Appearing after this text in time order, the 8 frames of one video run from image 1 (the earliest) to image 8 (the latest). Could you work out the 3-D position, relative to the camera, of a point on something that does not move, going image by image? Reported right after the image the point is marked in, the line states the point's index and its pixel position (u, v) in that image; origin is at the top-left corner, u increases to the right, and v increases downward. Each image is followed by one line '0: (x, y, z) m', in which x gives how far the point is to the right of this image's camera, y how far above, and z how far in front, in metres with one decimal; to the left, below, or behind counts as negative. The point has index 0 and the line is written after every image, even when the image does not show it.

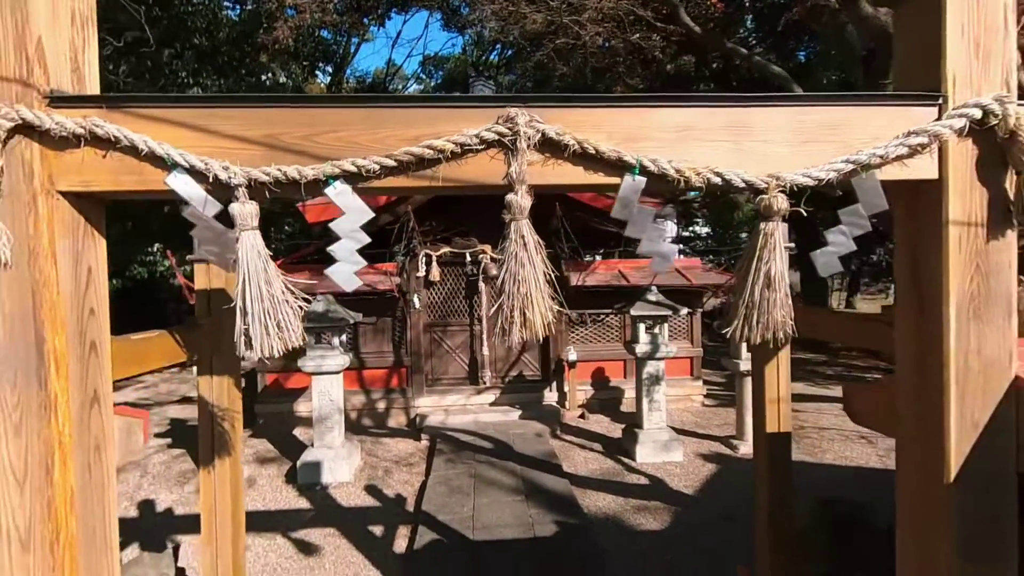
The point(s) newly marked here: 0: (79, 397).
0: (-1.2, -0.3, +1.3) m
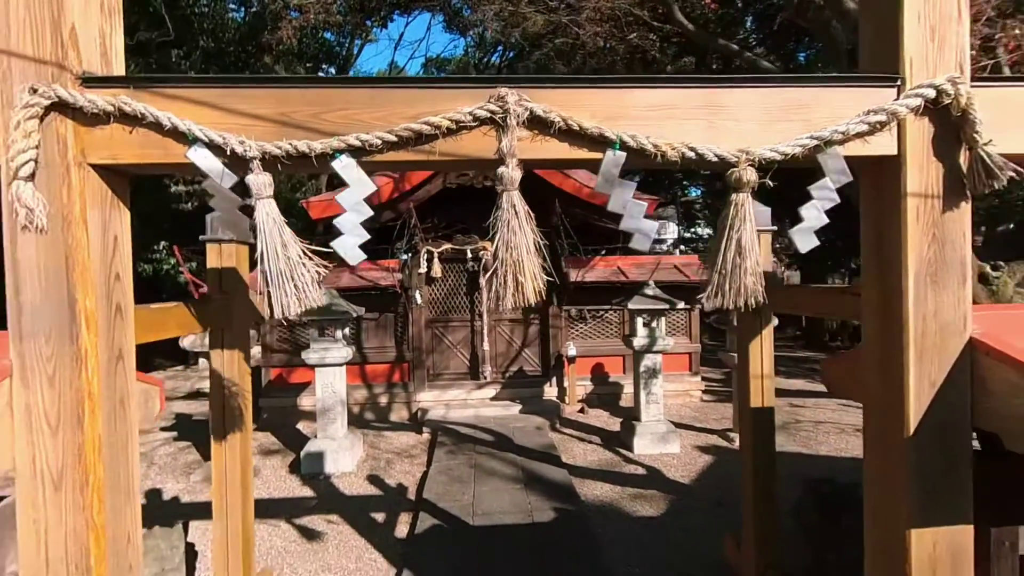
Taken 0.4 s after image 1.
0: (-1.2, -0.2, +1.4) m
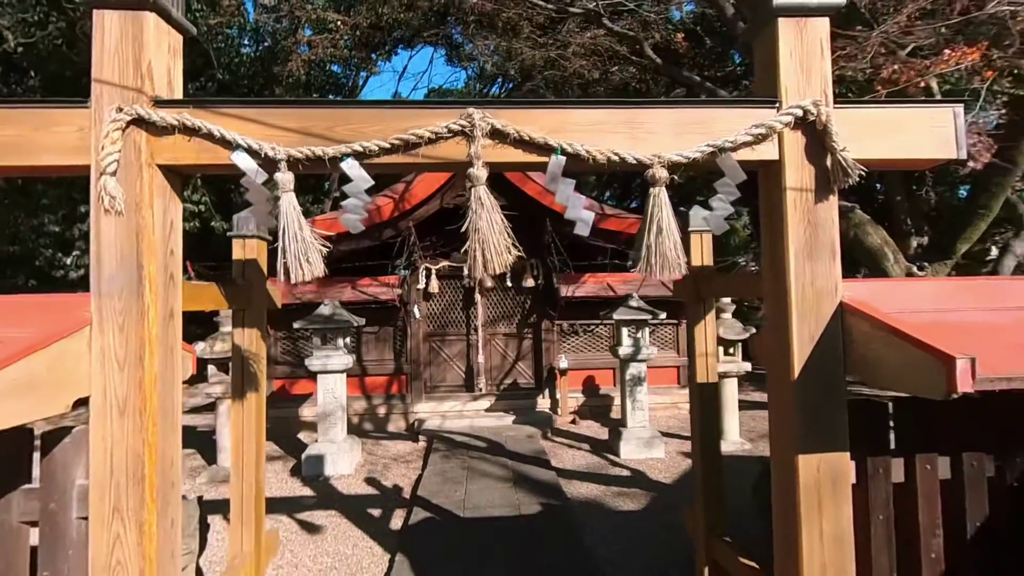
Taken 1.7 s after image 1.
0: (-1.3, -0.1, +1.8) m
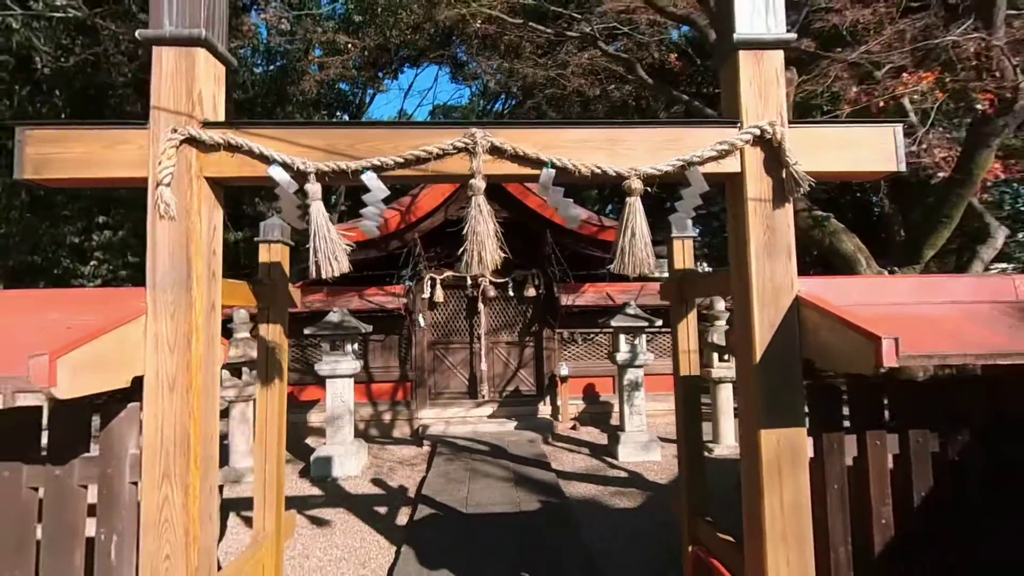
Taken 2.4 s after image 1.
0: (-1.3, -0.1, +2.1) m
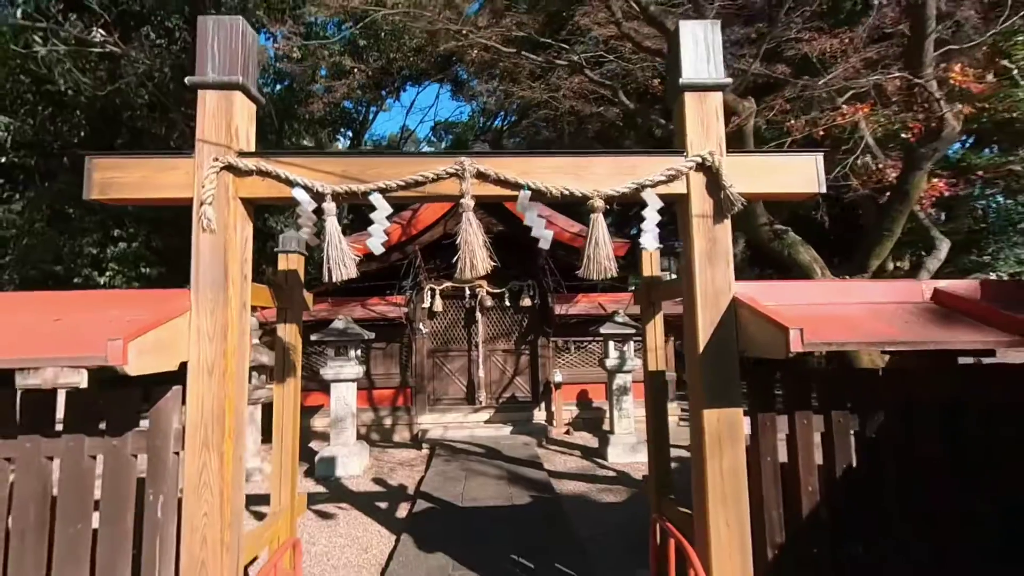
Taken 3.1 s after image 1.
0: (-1.4, -0.1, +2.5) m
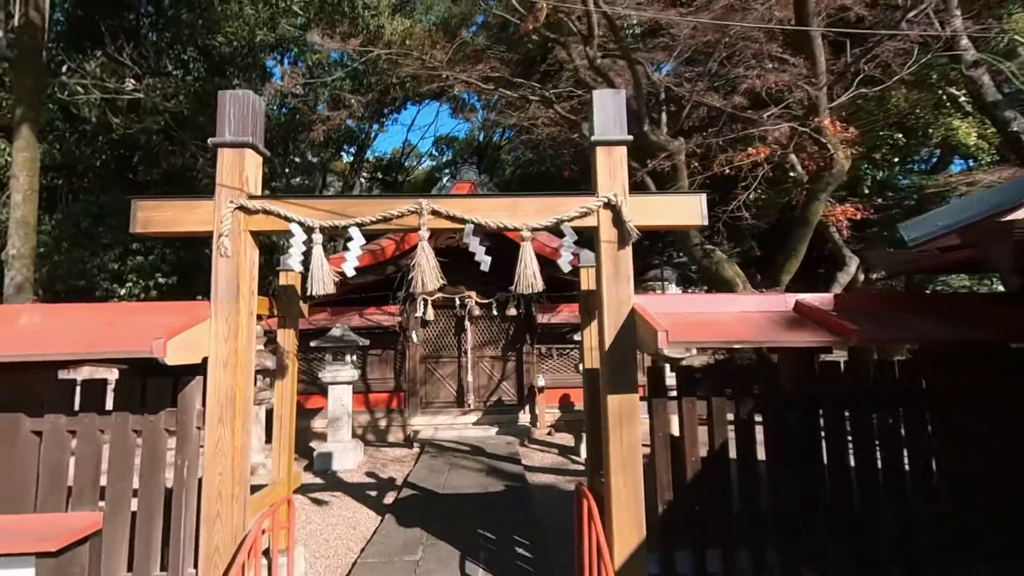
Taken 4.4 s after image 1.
0: (-1.8, -0.2, +3.2) m
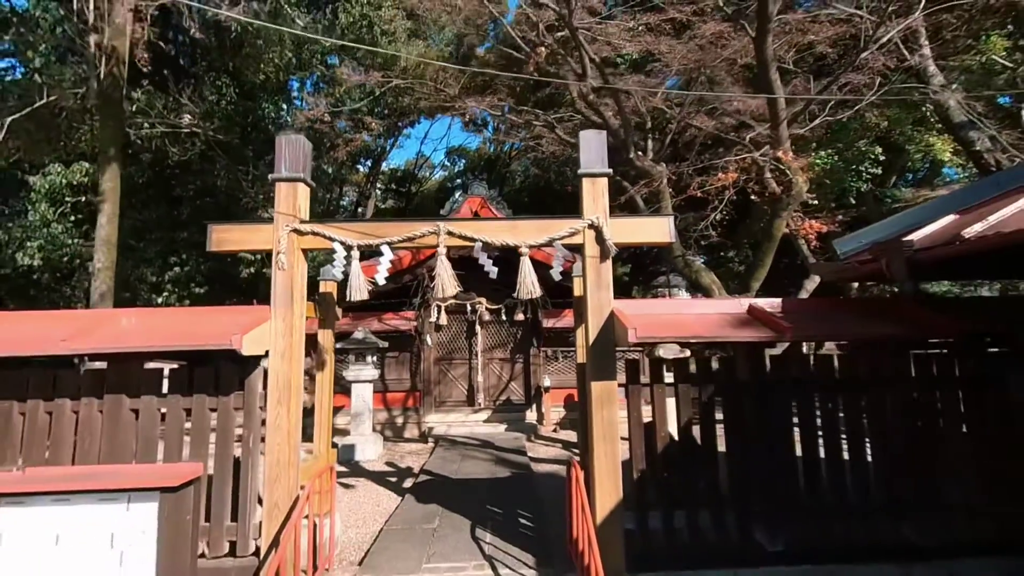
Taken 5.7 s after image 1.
0: (-1.7, -0.2, +4.0) m
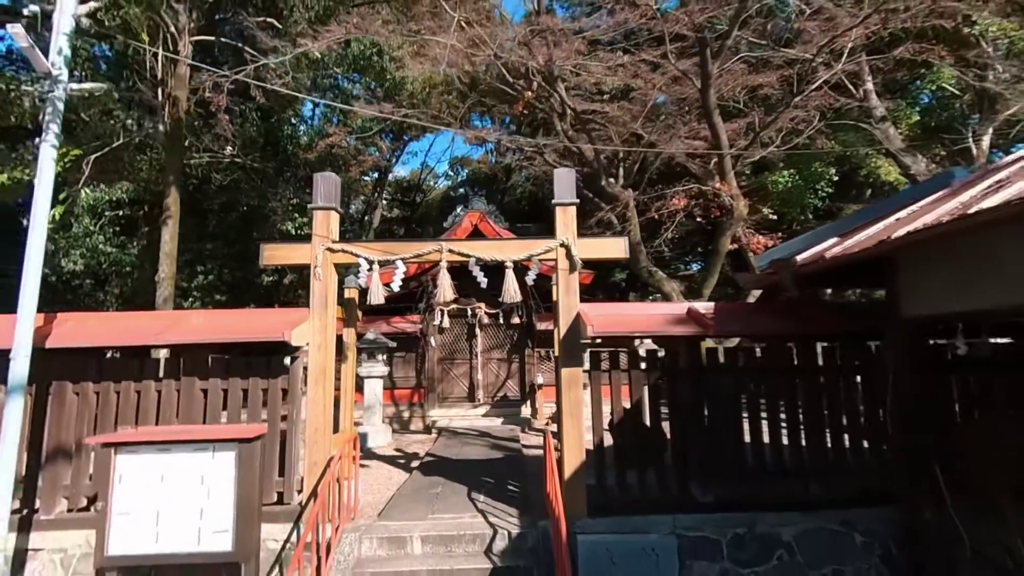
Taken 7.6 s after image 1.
0: (-1.9, -0.3, +5.1) m
